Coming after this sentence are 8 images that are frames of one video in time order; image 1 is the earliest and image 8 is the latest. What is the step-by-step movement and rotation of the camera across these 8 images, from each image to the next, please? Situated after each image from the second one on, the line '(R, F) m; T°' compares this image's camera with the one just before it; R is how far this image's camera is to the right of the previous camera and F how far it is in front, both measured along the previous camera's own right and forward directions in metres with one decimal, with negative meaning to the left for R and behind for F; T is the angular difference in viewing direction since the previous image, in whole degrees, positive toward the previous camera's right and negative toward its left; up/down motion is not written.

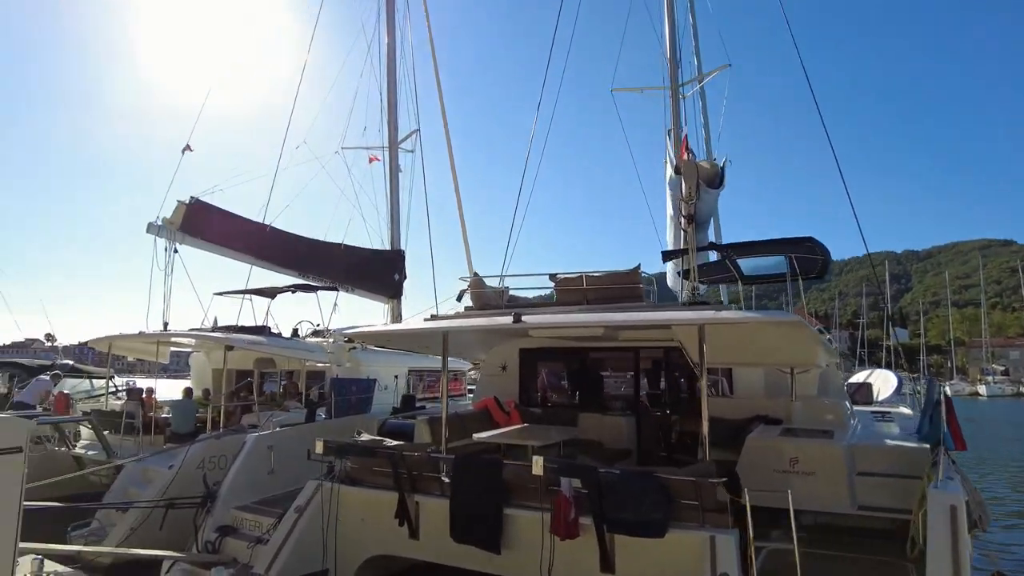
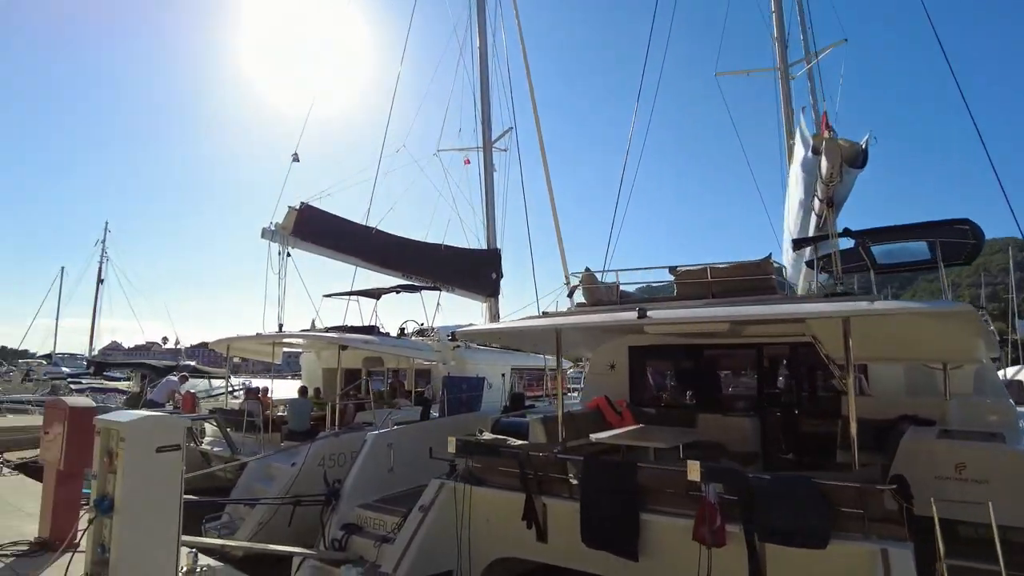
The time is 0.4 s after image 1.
(-0.4, +0.2) m; -7°
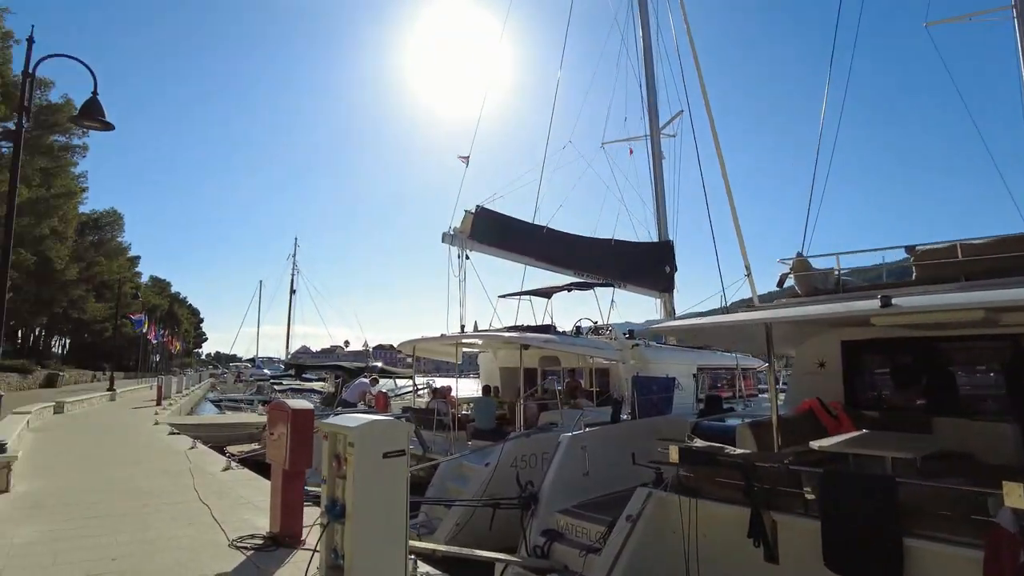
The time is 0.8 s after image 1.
(-0.5, +0.4) m; -13°
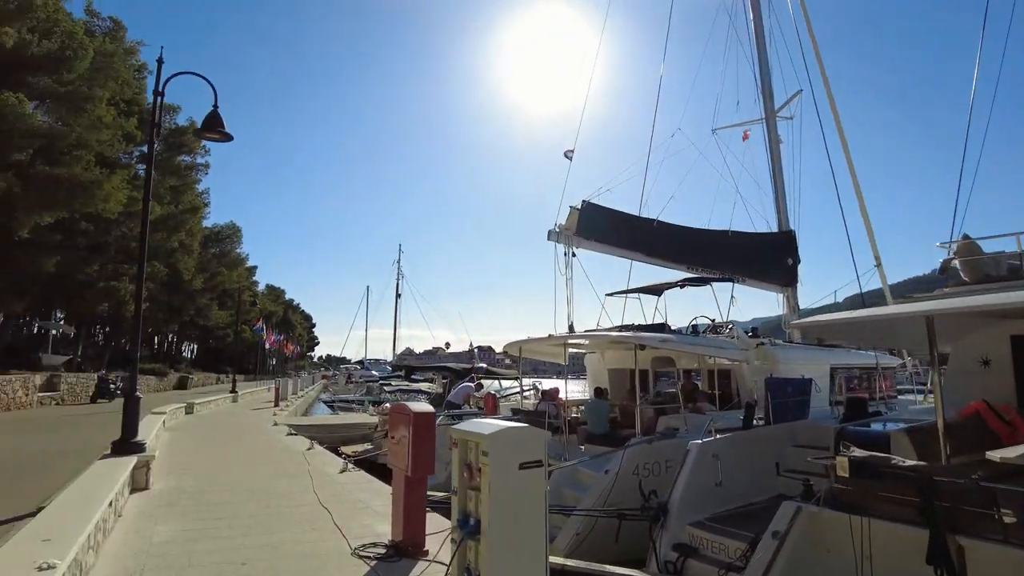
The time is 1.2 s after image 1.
(-0.3, +0.4) m; -8°
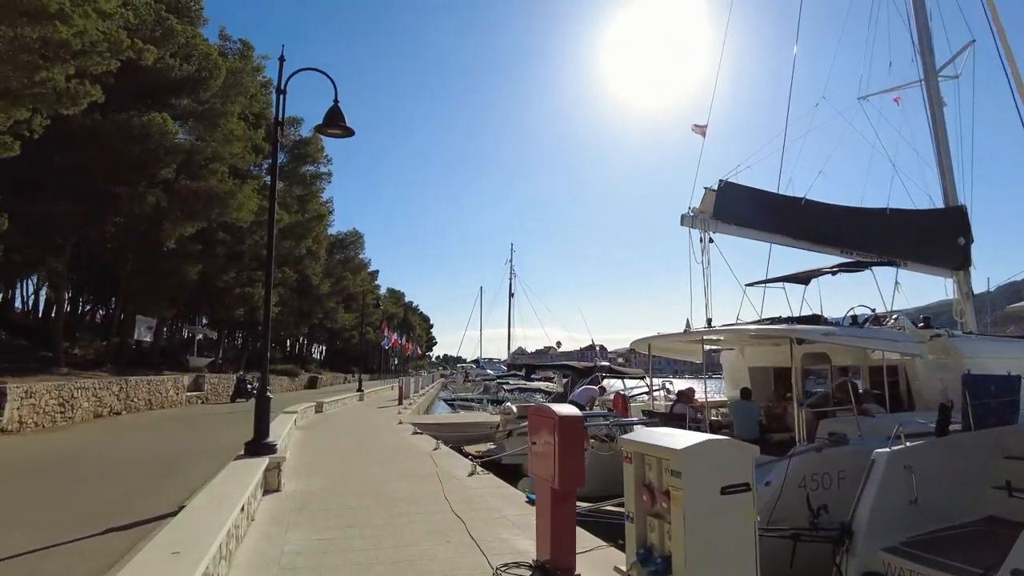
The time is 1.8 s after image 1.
(-0.3, +0.7) m; -10°
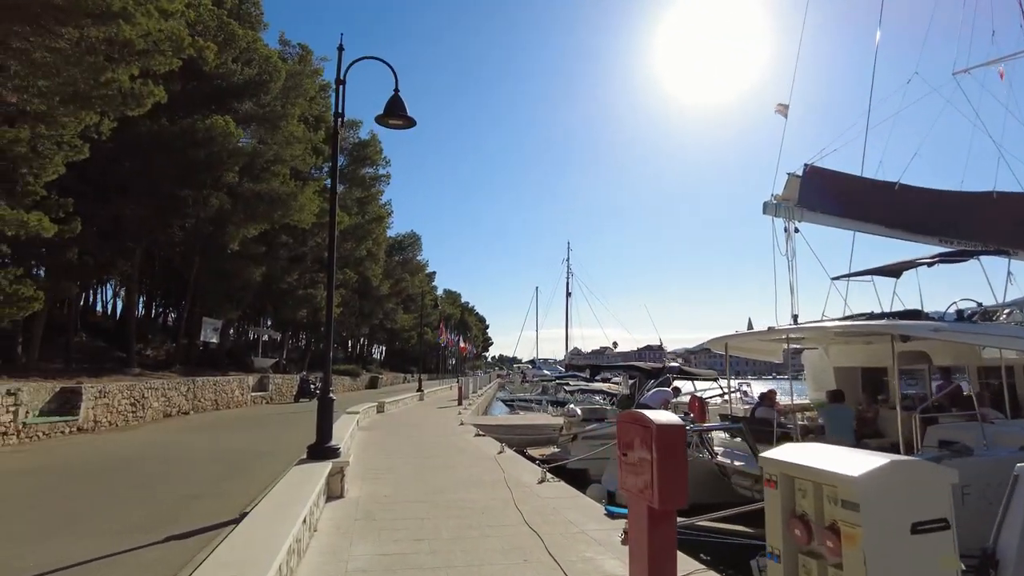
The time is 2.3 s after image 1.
(-0.2, +0.6) m; -5°
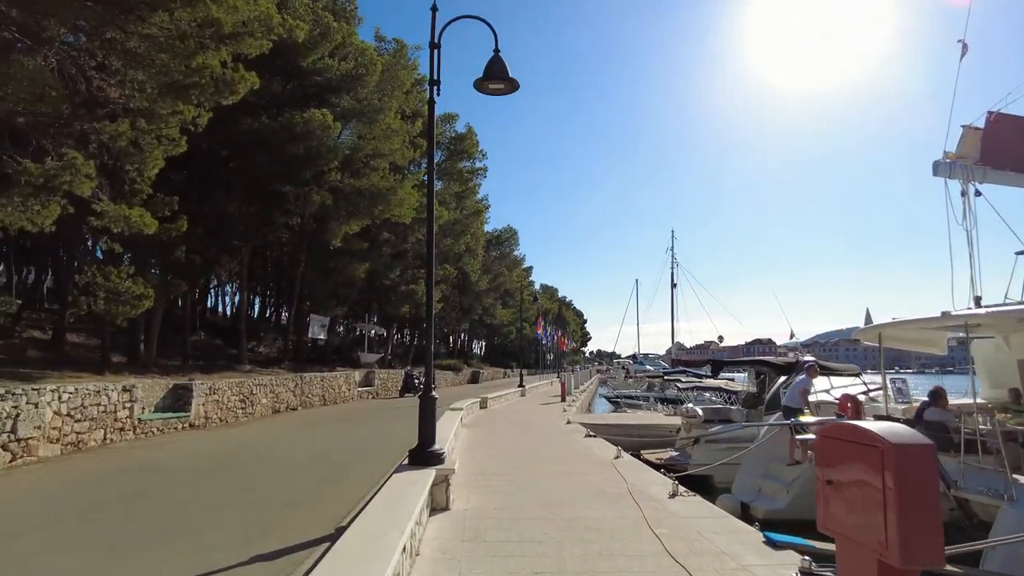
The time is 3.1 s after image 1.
(-0.3, +1.2) m; -8°
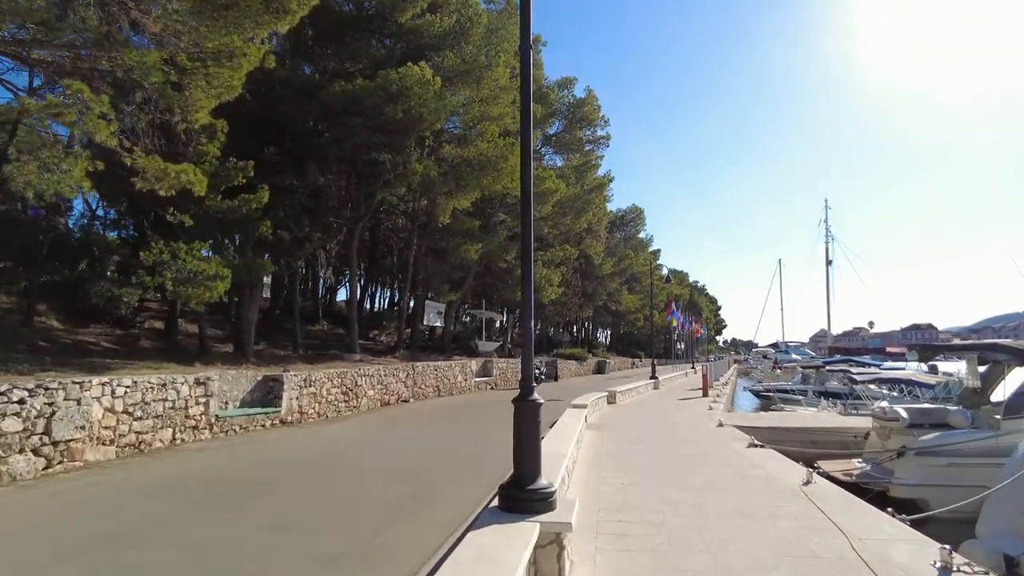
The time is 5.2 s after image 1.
(-0.2, +3.0) m; -11°
